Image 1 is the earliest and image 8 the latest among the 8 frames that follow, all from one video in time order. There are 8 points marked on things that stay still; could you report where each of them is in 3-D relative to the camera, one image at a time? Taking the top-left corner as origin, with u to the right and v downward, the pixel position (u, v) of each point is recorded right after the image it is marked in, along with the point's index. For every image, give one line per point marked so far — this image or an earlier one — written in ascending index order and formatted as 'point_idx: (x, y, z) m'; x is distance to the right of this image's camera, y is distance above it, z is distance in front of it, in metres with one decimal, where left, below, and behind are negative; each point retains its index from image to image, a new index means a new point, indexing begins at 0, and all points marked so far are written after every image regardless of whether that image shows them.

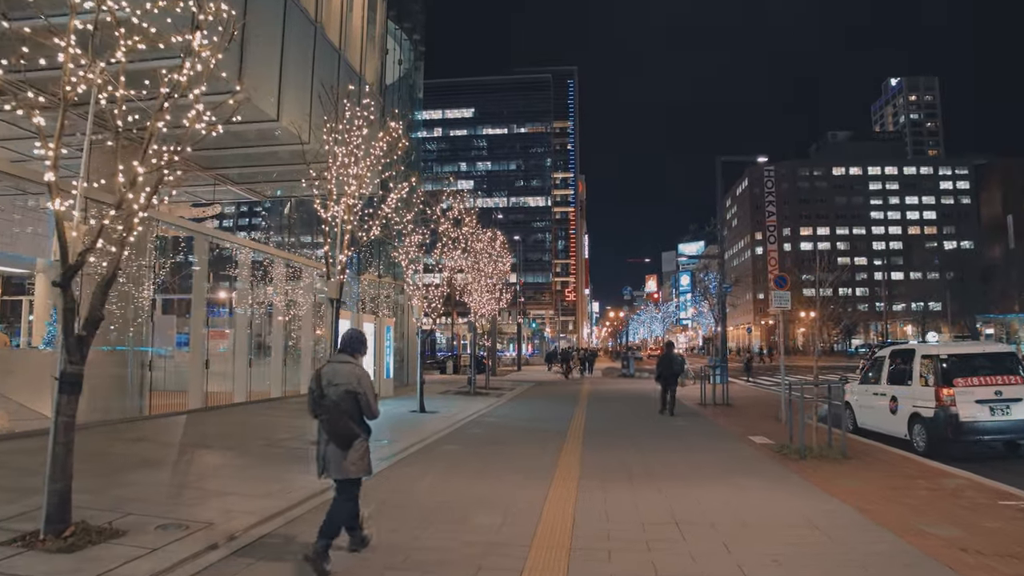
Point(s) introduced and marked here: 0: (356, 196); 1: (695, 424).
0: (-2.9, +1.7, +12.3) m
1: (+4.8, -3.6, +17.9) m
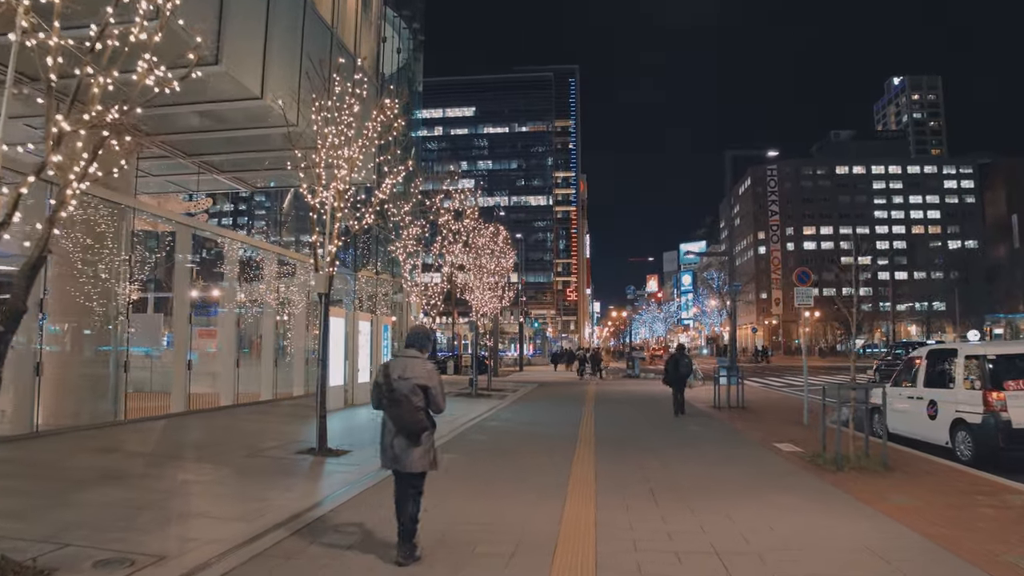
0: (-2.7, +1.8, +11.2) m
1: (+4.9, -3.5, +16.8) m
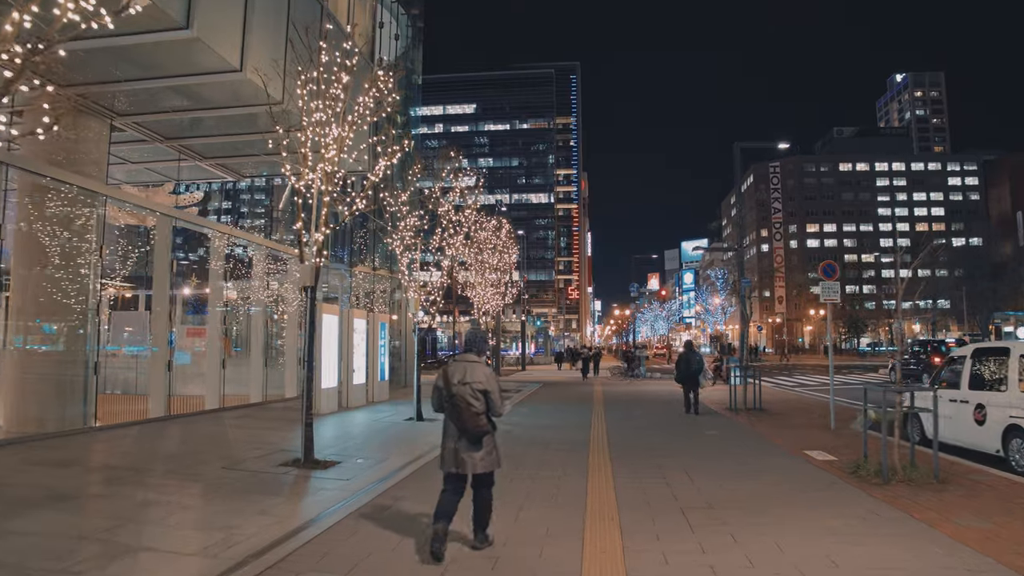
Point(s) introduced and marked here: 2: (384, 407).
0: (-2.6, +1.9, +10.1) m
1: (+5.1, -3.4, +15.7) m
2: (-3.5, -3.3, +18.4) m
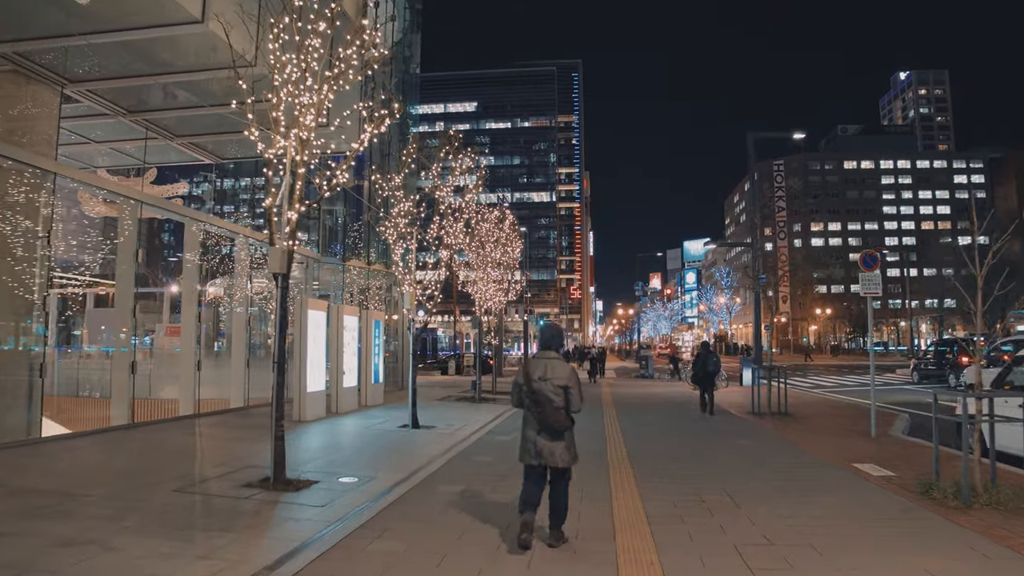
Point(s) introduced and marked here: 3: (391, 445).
0: (-2.5, +2.1, +8.6) m
1: (+5.2, -3.2, +14.1) m
2: (-3.4, -3.1, +16.9) m
3: (-2.3, -3.0, +12.9) m
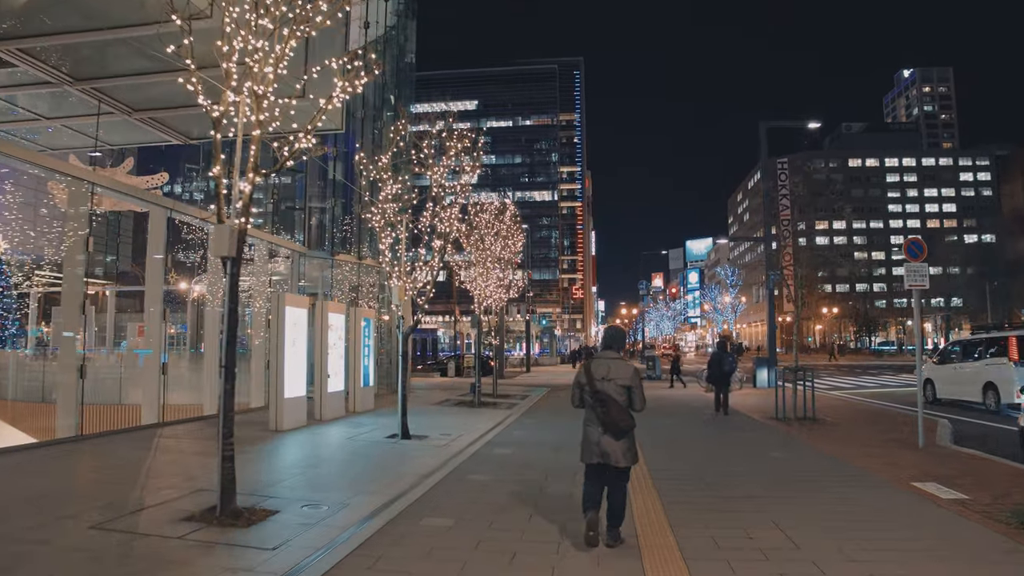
0: (-2.5, +2.2, +7.1) m
1: (+5.2, -3.1, +12.6) m
2: (-3.4, -3.0, +15.3) m
3: (-2.3, -2.9, +11.4) m
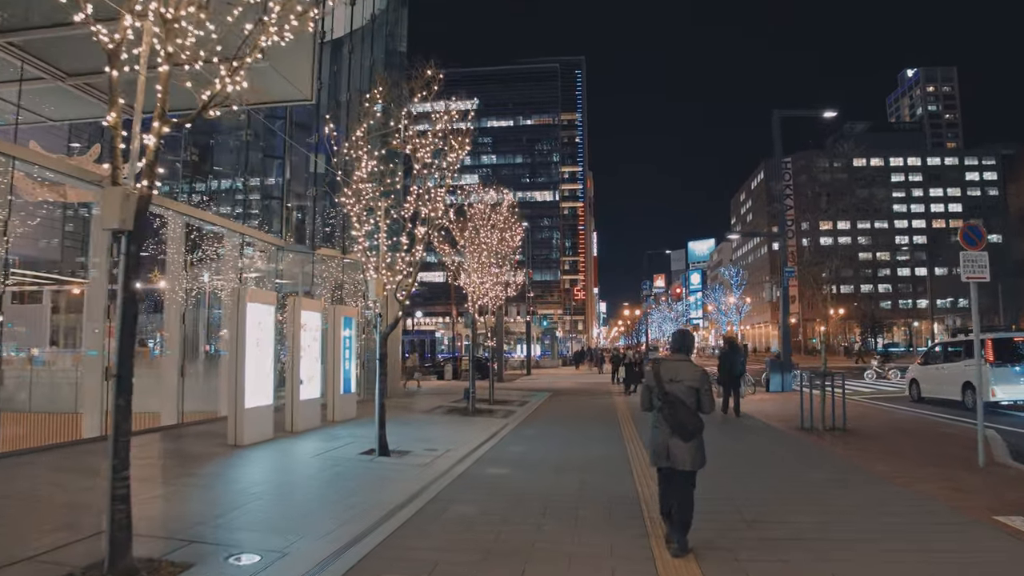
0: (-2.6, +2.3, +5.4) m
1: (+5.1, -2.9, +10.9) m
2: (-3.4, -2.9, +13.7) m
3: (-2.3, -2.8, +9.7) m
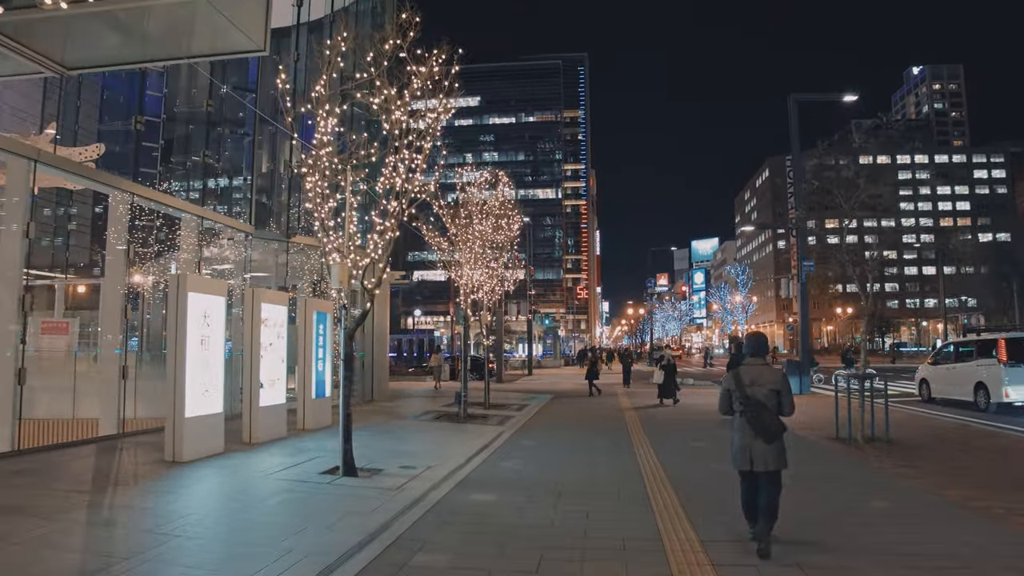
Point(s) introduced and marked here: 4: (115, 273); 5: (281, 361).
0: (-2.8, +2.5, +3.6) m
1: (+5.0, -2.8, +9.1) m
2: (-3.6, -2.7, +11.8) m
3: (-2.5, -2.6, +7.9) m
4: (-7.8, +0.3, +13.2) m
5: (-4.2, -1.3, +12.3) m
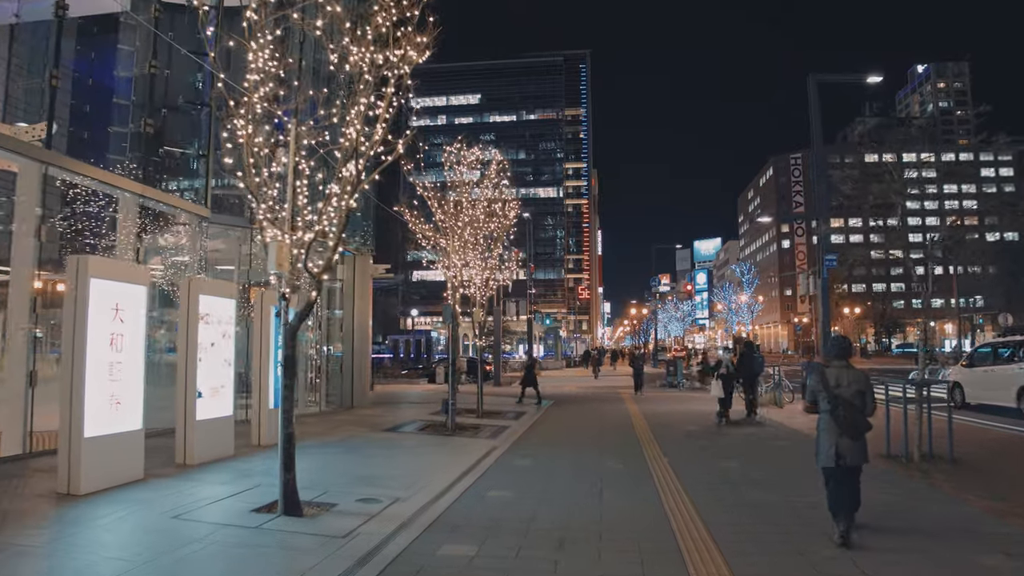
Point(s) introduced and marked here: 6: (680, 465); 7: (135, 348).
0: (-2.9, +2.7, +1.6) m
1: (+4.9, -2.6, +7.0) m
2: (-3.7, -2.5, +9.8) m
3: (-2.6, -2.4, +5.9) m
4: (-7.9, +0.5, +11.2) m
5: (-4.3, -1.2, +10.3) m
6: (+2.9, -3.0, +11.4) m
7: (-4.6, -0.8, +8.2) m
